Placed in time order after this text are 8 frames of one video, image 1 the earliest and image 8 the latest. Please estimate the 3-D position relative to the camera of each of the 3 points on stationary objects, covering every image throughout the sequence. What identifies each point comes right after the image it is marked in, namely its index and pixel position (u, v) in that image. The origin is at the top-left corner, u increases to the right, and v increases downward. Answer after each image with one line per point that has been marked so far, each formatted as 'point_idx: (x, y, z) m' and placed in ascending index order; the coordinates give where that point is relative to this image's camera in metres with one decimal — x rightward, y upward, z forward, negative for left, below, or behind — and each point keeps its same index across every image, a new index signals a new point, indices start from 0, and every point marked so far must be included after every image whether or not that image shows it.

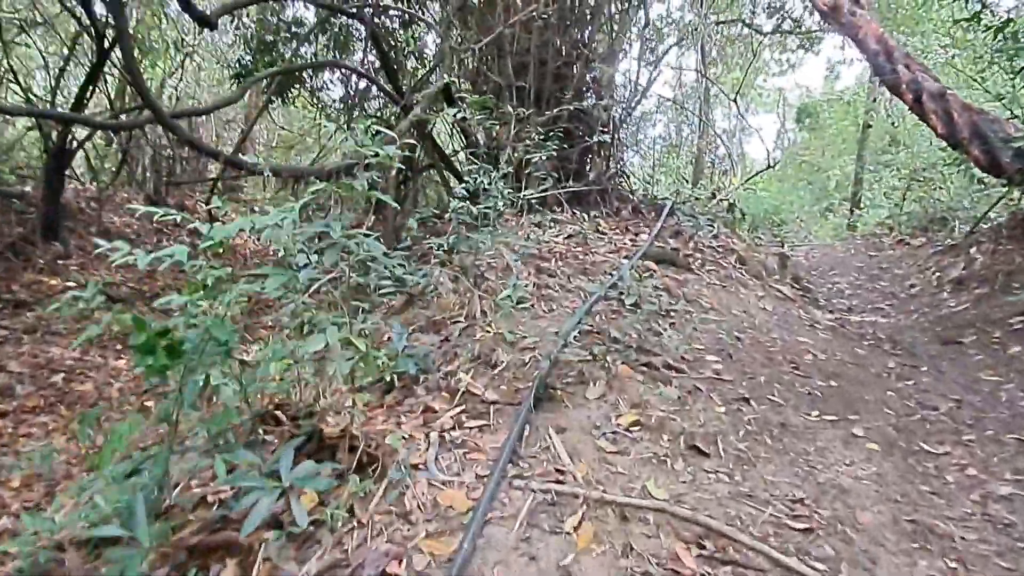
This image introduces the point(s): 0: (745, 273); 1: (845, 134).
0: (+1.3, +0.1, +4.4) m
1: (+6.7, +3.1, +15.2) m
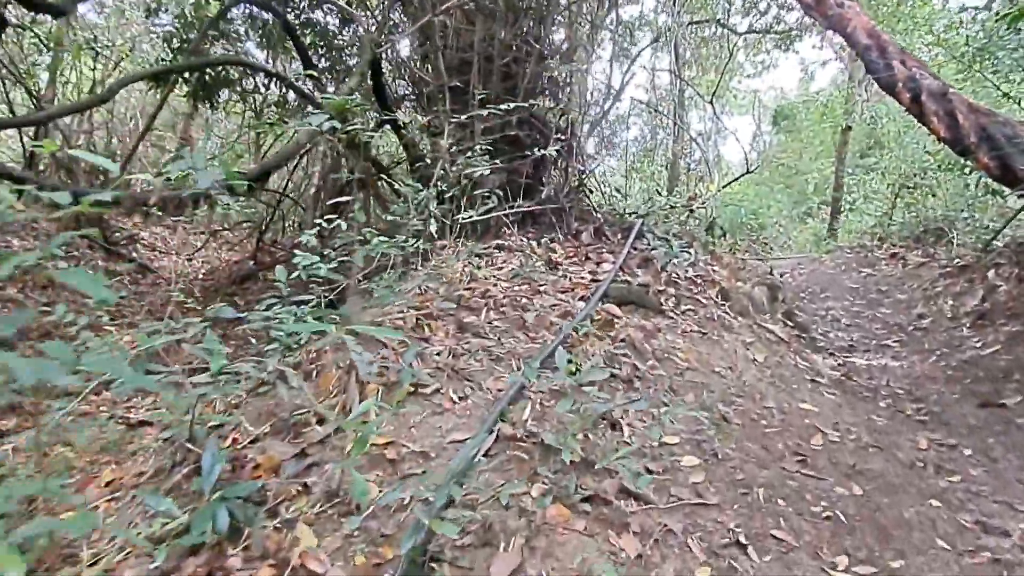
0: (+1.0, -0.1, +3.6) m
1: (+6.1, +2.9, +14.6) m
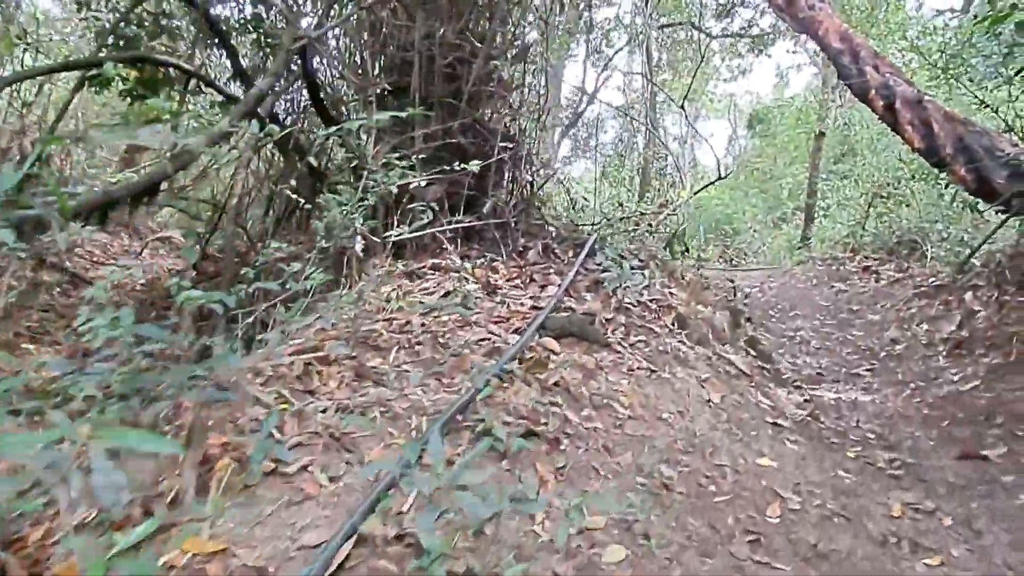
0: (+0.7, -0.2, +3.3) m
1: (+5.5, +2.8, +14.4) m
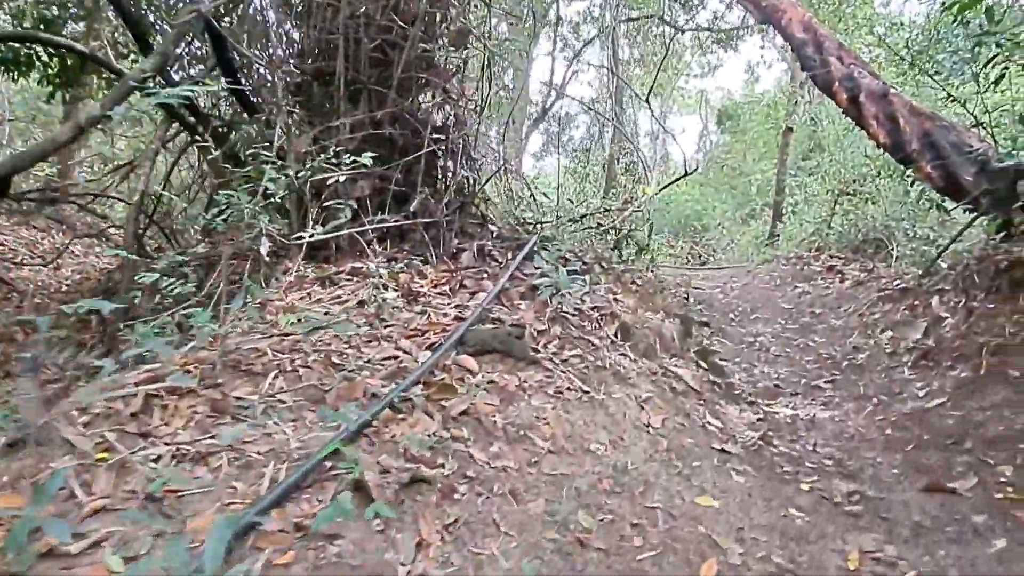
0: (+0.4, -0.3, +2.9) m
1: (+4.8, +2.8, +14.2) m
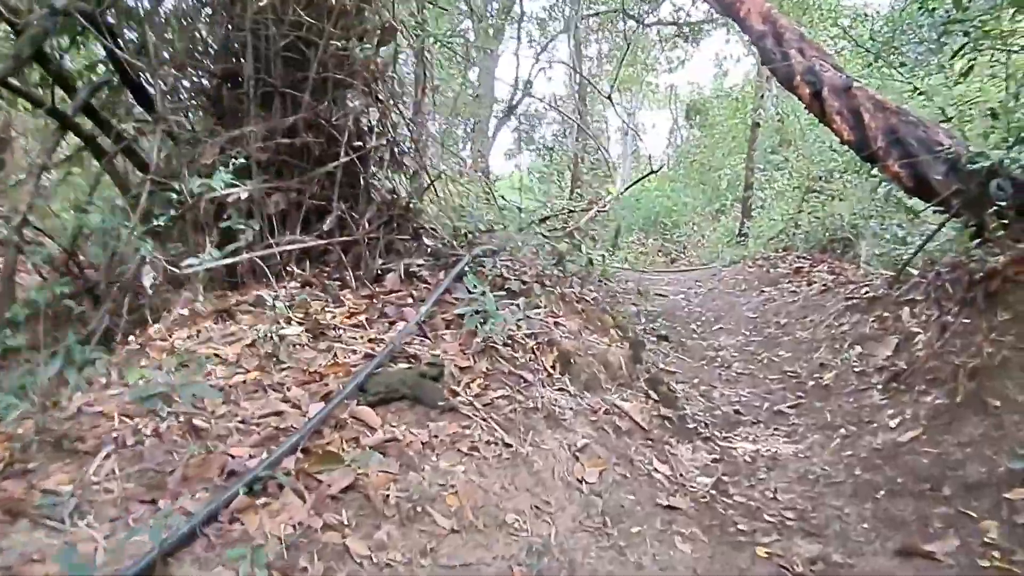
0: (+0.2, -0.4, +2.6) m
1: (+4.1, +2.9, +14.0) m
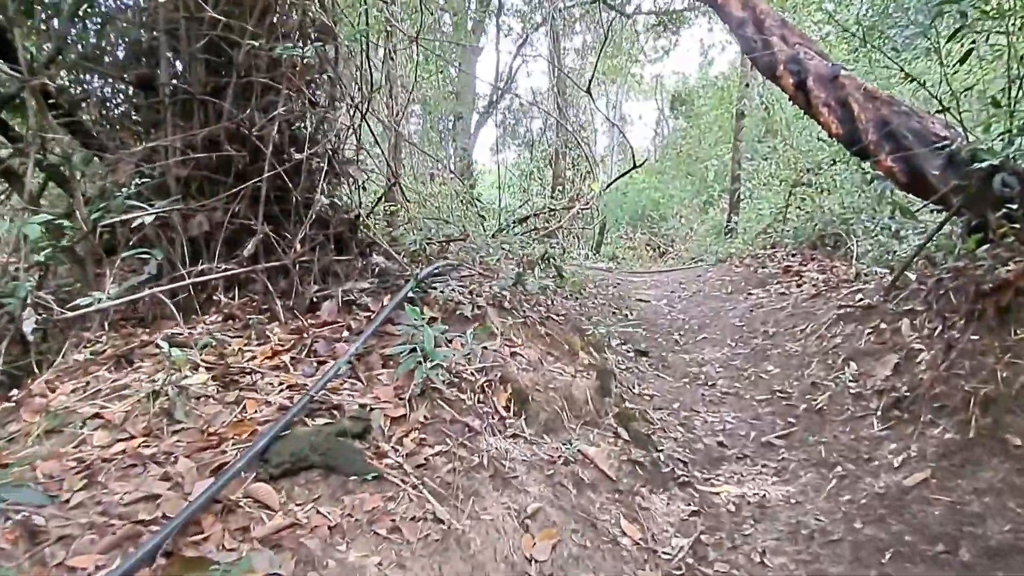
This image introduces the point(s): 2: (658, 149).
0: (0.0, -0.5, +2.2) m
1: (+3.7, +3.0, +13.7) m
2: (+3.2, +3.0, +16.4) m
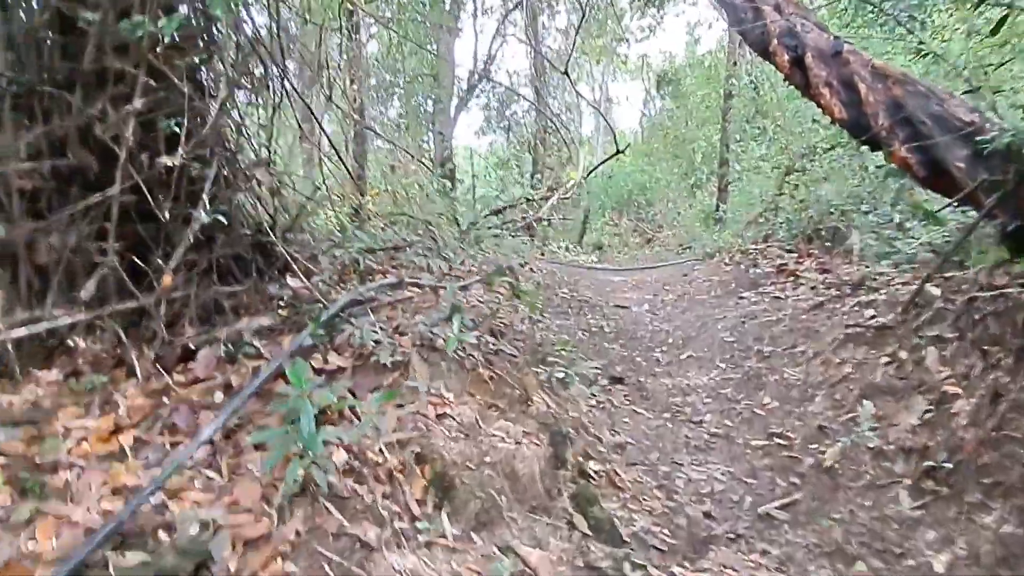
0: (-0.2, -0.6, +1.6) m
1: (+3.3, +3.2, +13.0) m
2: (+2.8, +3.3, +15.8) m
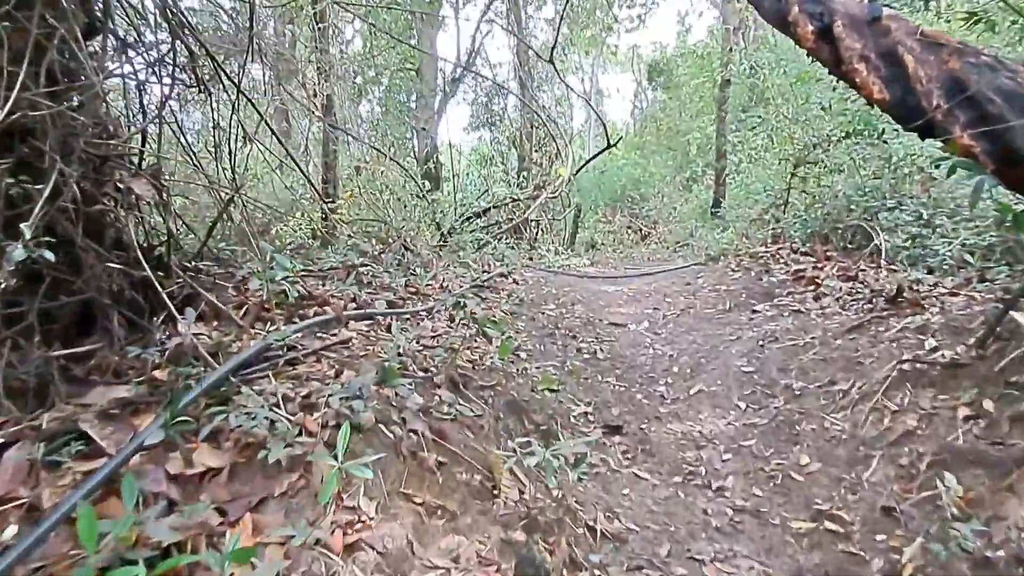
0: (-0.3, -0.7, +1.0) m
1: (+3.1, +3.2, +12.3) m
2: (+2.5, +3.3, +15.1) m
